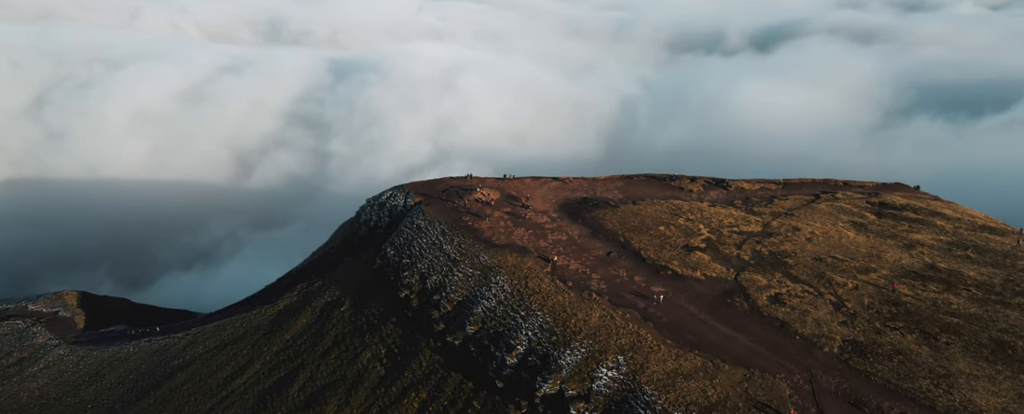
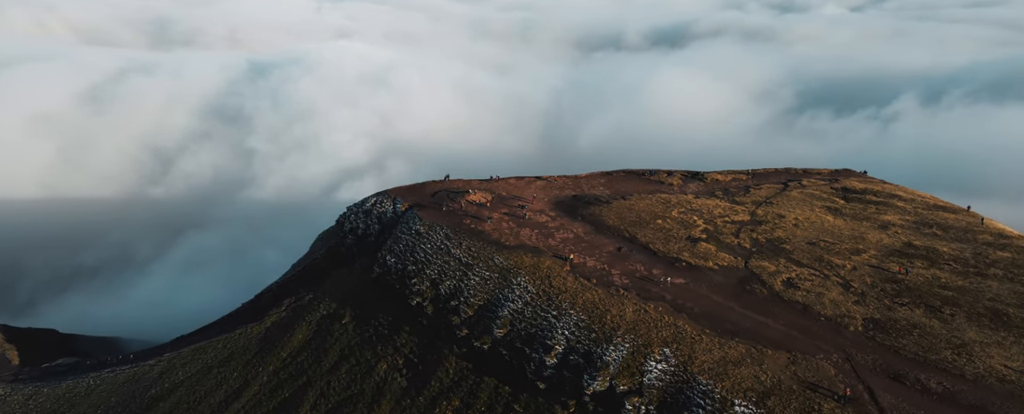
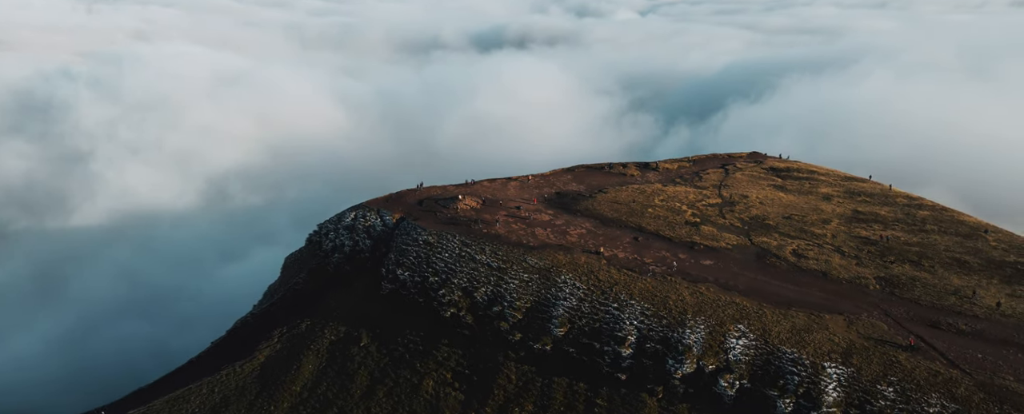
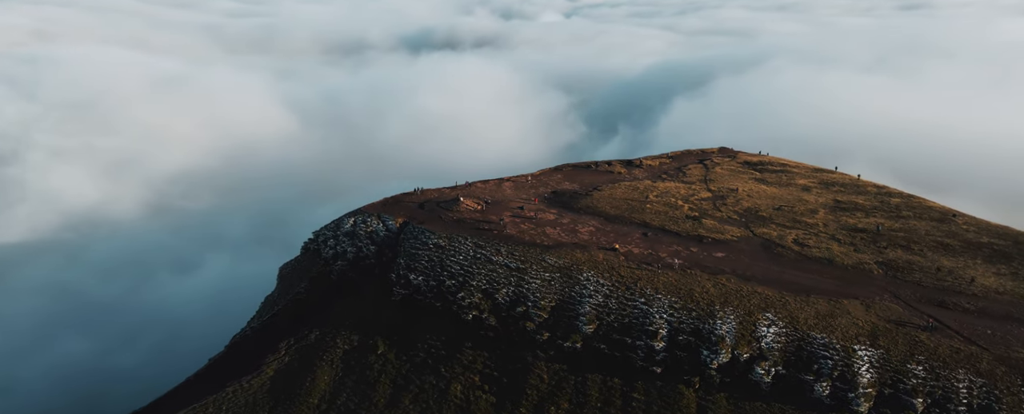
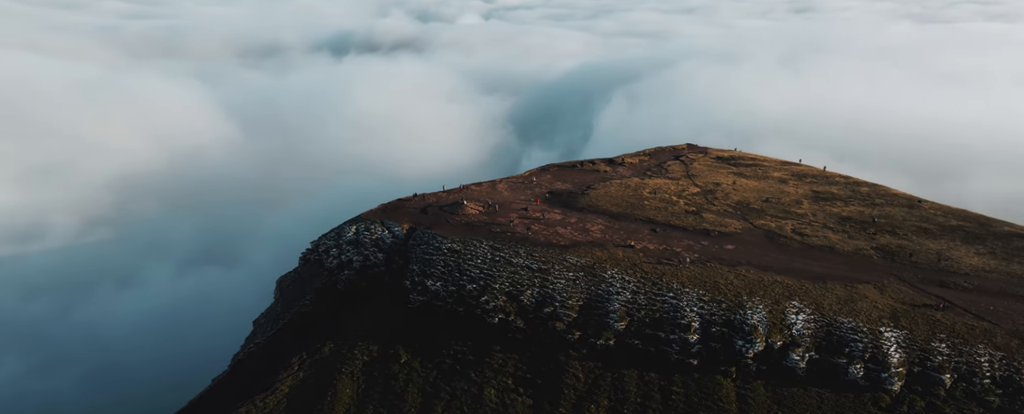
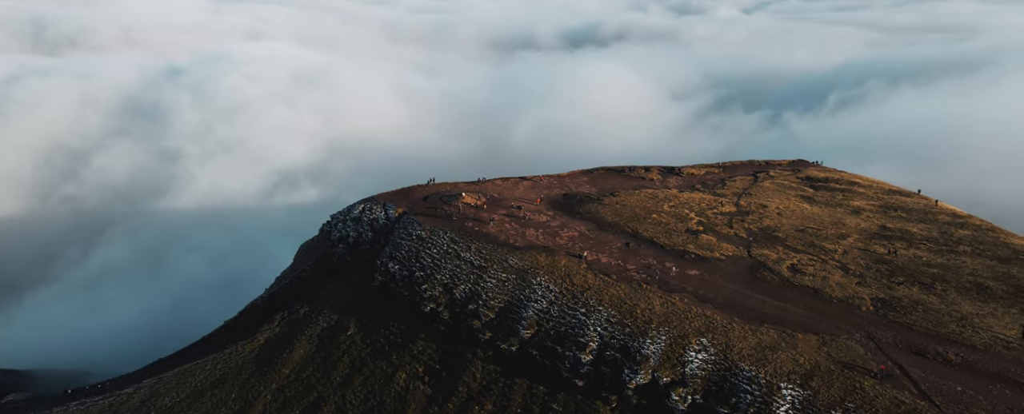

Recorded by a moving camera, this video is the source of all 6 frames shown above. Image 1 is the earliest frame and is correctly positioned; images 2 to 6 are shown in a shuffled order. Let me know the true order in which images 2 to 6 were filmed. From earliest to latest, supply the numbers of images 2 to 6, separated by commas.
2, 6, 3, 4, 5
